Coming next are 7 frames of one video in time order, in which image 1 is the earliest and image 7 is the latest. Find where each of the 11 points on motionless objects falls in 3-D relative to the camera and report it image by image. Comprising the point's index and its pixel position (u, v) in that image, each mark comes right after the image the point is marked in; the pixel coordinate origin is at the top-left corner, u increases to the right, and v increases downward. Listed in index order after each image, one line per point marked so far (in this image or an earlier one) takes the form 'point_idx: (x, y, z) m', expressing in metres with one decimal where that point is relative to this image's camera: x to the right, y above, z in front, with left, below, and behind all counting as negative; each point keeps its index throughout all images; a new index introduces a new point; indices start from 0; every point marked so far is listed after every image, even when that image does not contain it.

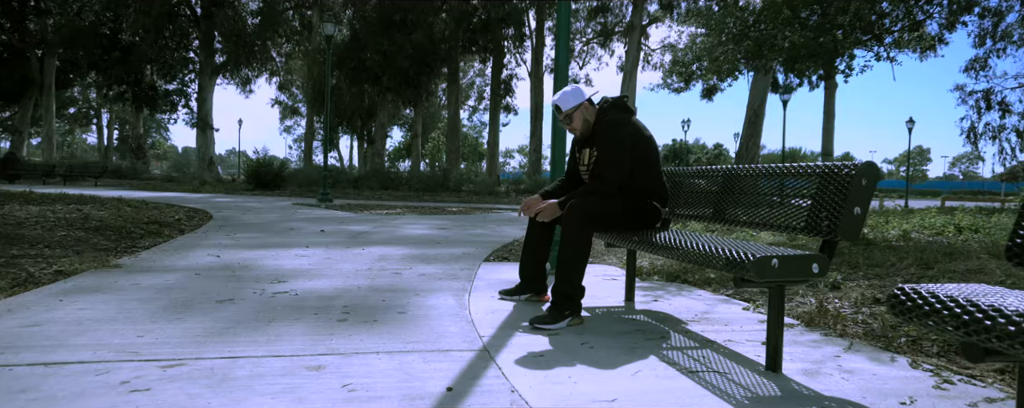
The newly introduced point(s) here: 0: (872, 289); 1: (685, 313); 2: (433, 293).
0: (+2.5, -0.6, +4.2) m
1: (+1.0, -0.6, +3.6) m
2: (-0.5, -0.6, +4.3) m
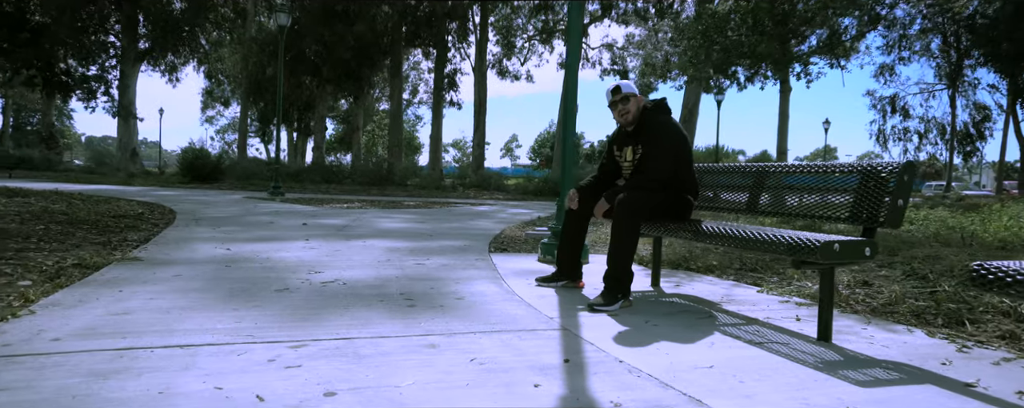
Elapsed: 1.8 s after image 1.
0: (+2.7, -0.5, +4.8) m
1: (+1.3, -0.6, +4.0) m
2: (-0.3, -0.6, +4.5) m
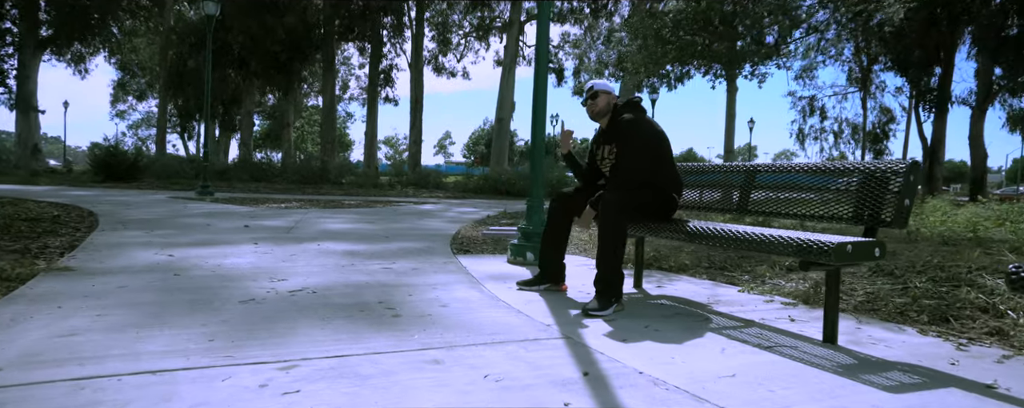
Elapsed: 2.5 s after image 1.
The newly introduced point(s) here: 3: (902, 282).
0: (+2.5, -0.5, +4.9) m
1: (+1.2, -0.6, +4.0) m
2: (-0.5, -0.6, +4.3) m
3: (+2.7, -0.5, +4.2) m
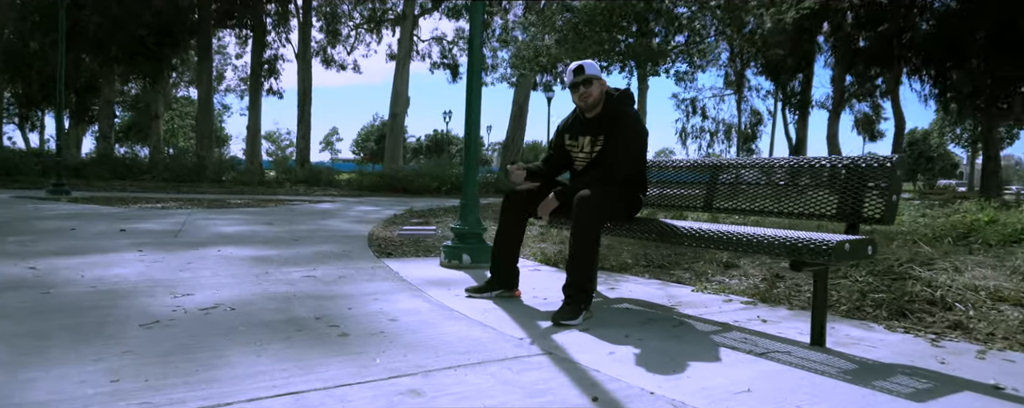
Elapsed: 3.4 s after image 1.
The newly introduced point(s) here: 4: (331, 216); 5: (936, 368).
0: (+2.0, -0.5, +5.0) m
1: (+0.9, -0.6, +3.8) m
2: (-0.8, -0.6, +3.8) m
3: (+2.3, -0.5, +4.3) m
4: (-3.1, -0.2, +10.6) m
5: (+1.7, -0.7, +2.5) m
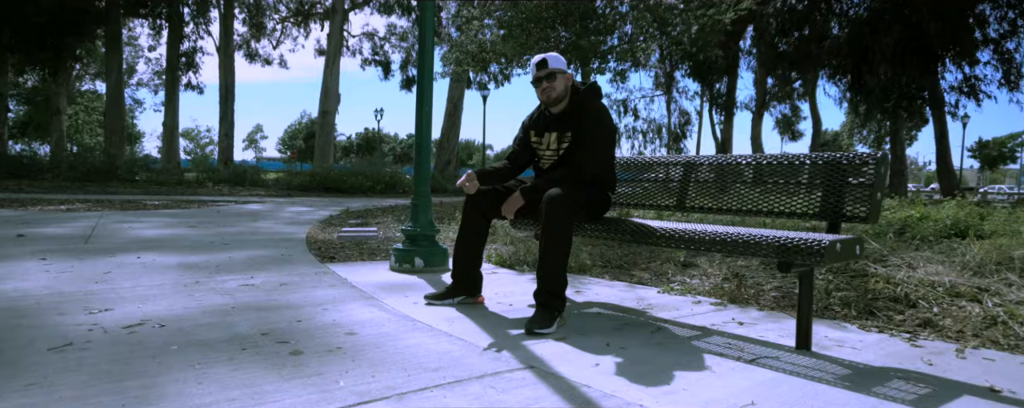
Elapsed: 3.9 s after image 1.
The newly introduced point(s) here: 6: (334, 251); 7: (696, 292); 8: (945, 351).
0: (+1.7, -0.5, +5.0) m
1: (+0.7, -0.6, +3.7) m
2: (-1.0, -0.6, +3.5) m
3: (+2.0, -0.5, +4.3) m
4: (-4.0, -0.2, +10.0) m
5: (+1.6, -0.7, +2.4) m
6: (-1.7, -0.5, +6.0) m
7: (+1.2, -0.6, +4.1) m
8: (+1.9, -0.6, +2.7) m
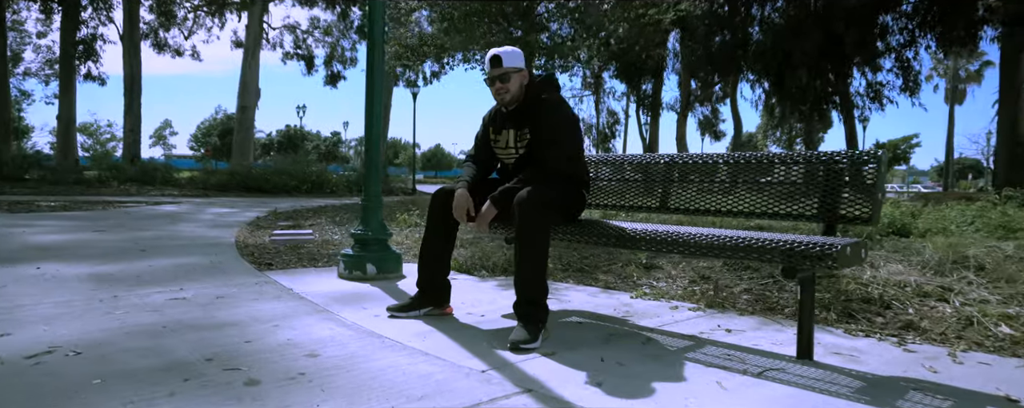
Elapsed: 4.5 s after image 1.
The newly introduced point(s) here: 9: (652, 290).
0: (+1.3, -0.5, +4.9) m
1: (+0.5, -0.6, +3.5) m
2: (-1.1, -0.6, +3.1) m
3: (+1.8, -0.5, +4.3) m
4: (-4.9, -0.2, +9.2) m
5: (+1.6, -0.7, +2.4) m
6: (-2.2, -0.5, +5.5) m
7: (+1.0, -0.6, +4.0) m
8: (+1.8, -0.7, +2.7) m
9: (+1.0, -0.6, +4.2) m
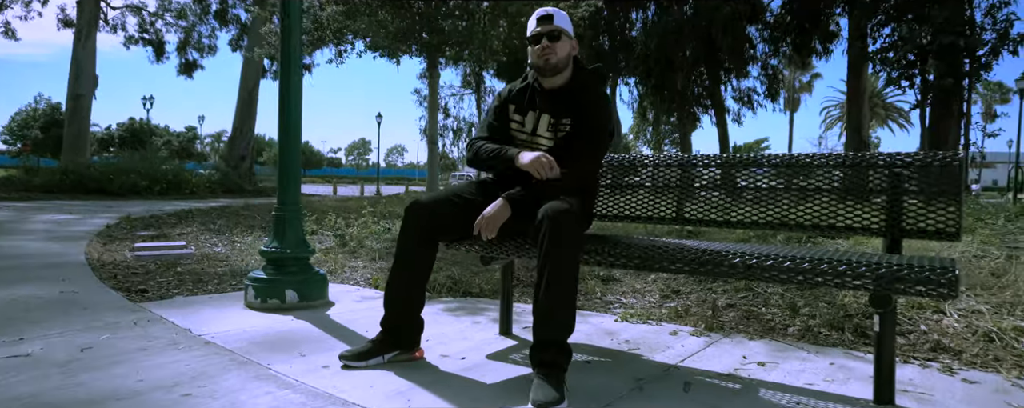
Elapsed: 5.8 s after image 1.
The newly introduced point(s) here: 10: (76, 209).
0: (+0.9, -0.5, +4.4) m
1: (+0.4, -0.6, +2.9) m
2: (-1.1, -0.7, +2.2) m
3: (+1.5, -0.5, +4.0) m
4: (-6.1, -0.3, +7.4) m
5: (+1.7, -0.7, +2.0) m
6: (-2.6, -0.5, +4.4) m
7: (+0.8, -0.6, +3.5) m
8: (+1.9, -0.7, +2.4) m
9: (+0.7, -0.6, +3.7) m
10: (-7.8, -0.1, +11.3) m
